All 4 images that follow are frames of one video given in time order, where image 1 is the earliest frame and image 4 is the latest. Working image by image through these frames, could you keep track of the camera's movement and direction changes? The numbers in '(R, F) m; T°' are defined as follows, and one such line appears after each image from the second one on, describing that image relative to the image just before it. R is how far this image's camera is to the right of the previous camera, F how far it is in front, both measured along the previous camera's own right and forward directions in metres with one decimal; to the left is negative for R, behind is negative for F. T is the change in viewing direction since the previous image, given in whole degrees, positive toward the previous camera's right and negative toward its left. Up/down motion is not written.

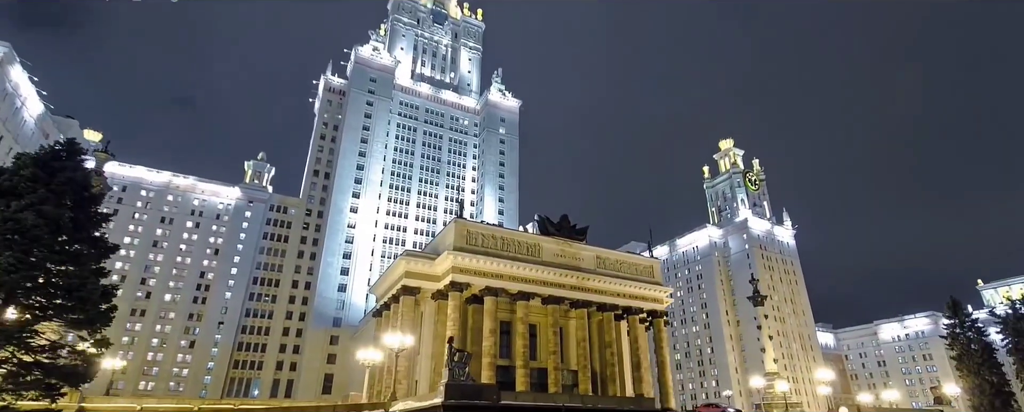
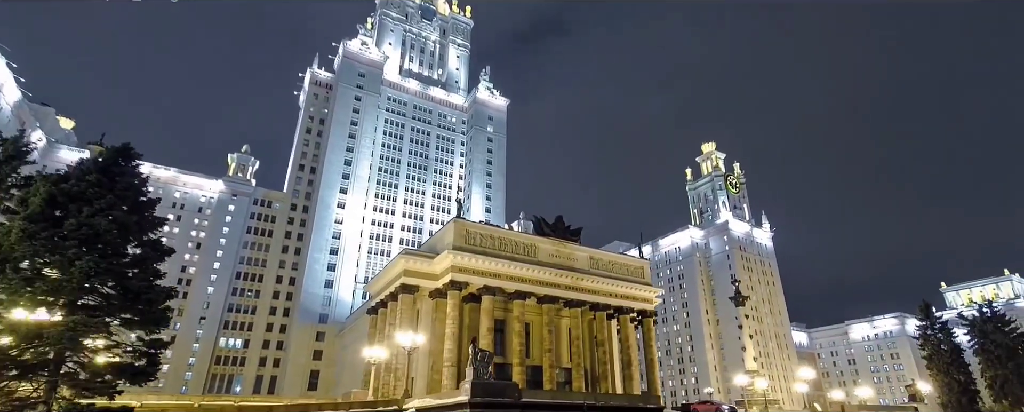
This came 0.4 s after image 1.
(-1.1, -0.2) m; +3°
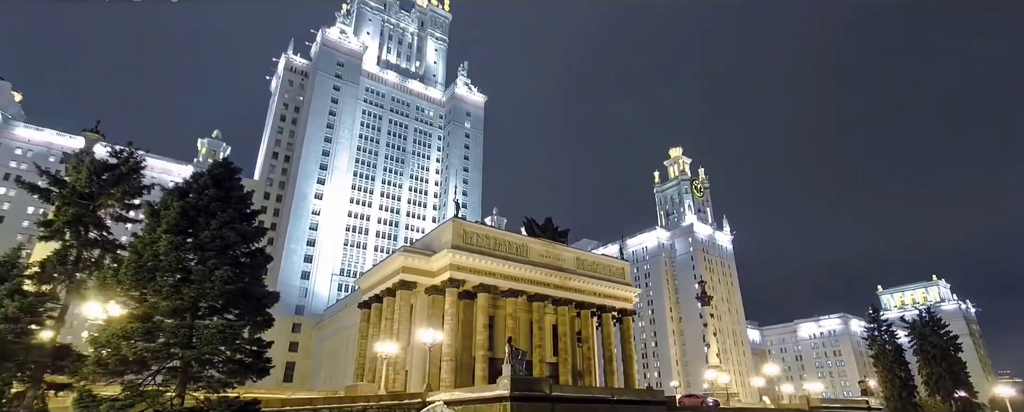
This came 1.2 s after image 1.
(-2.0, -0.5) m; +6°
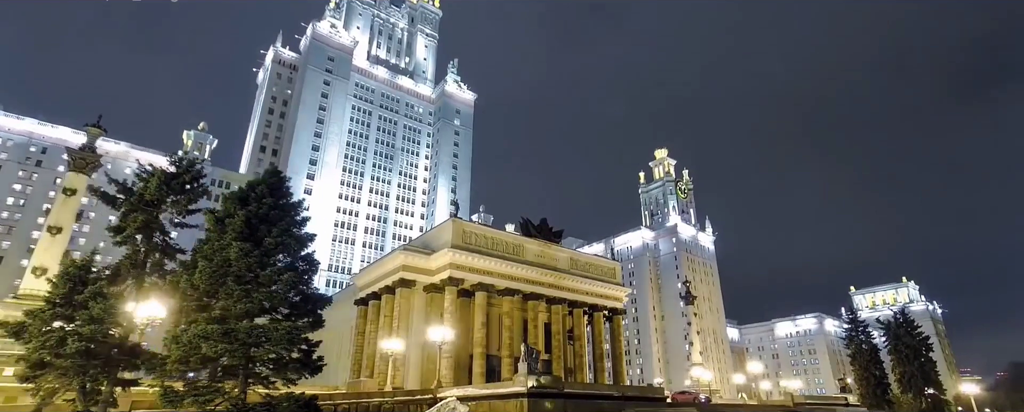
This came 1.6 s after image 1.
(-1.0, -0.2) m; +3°
